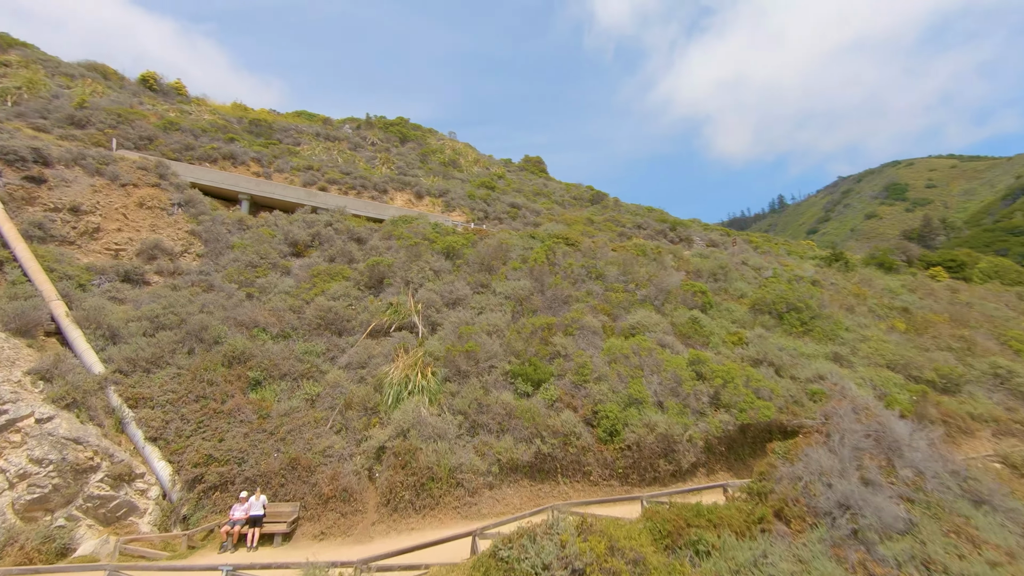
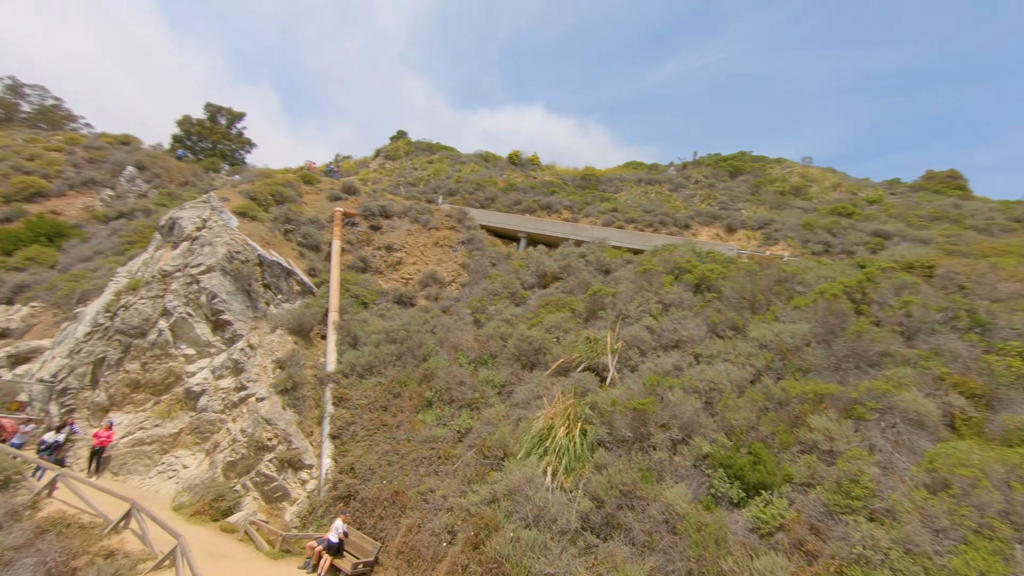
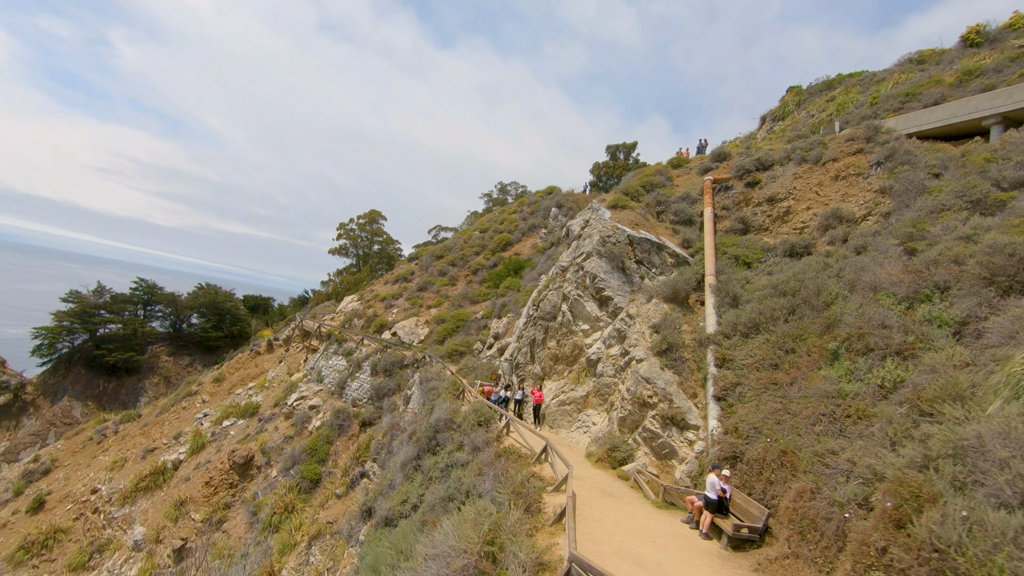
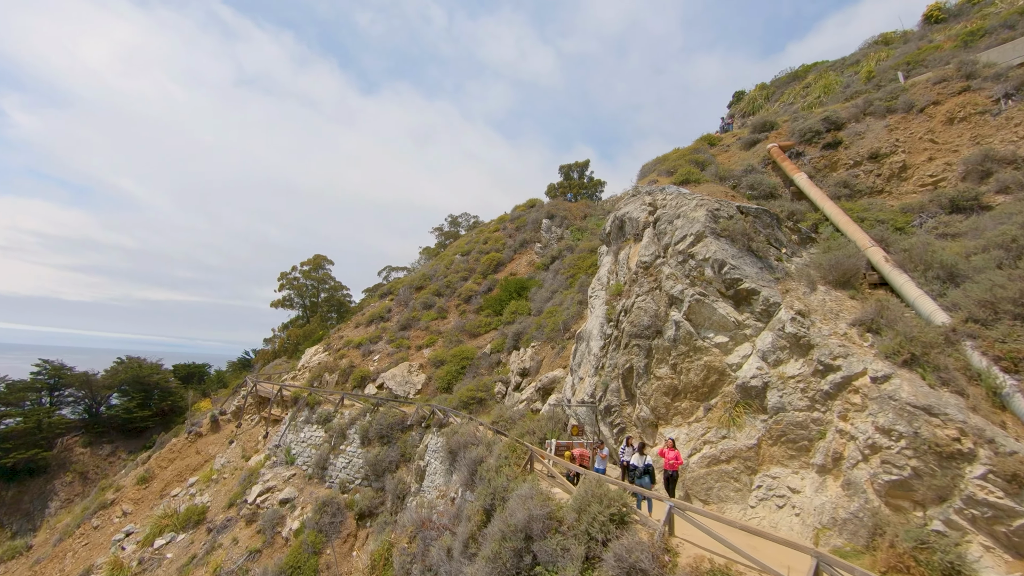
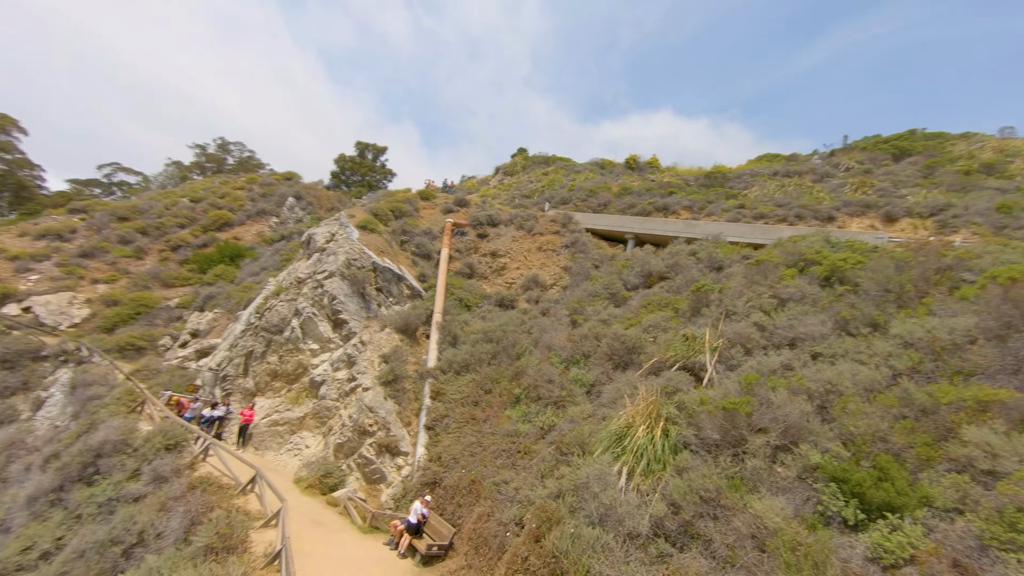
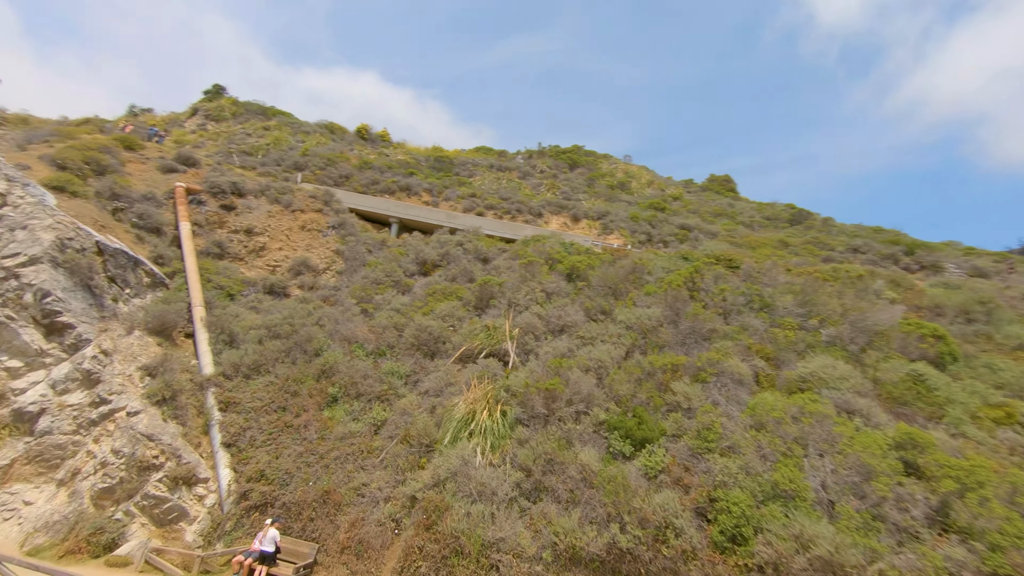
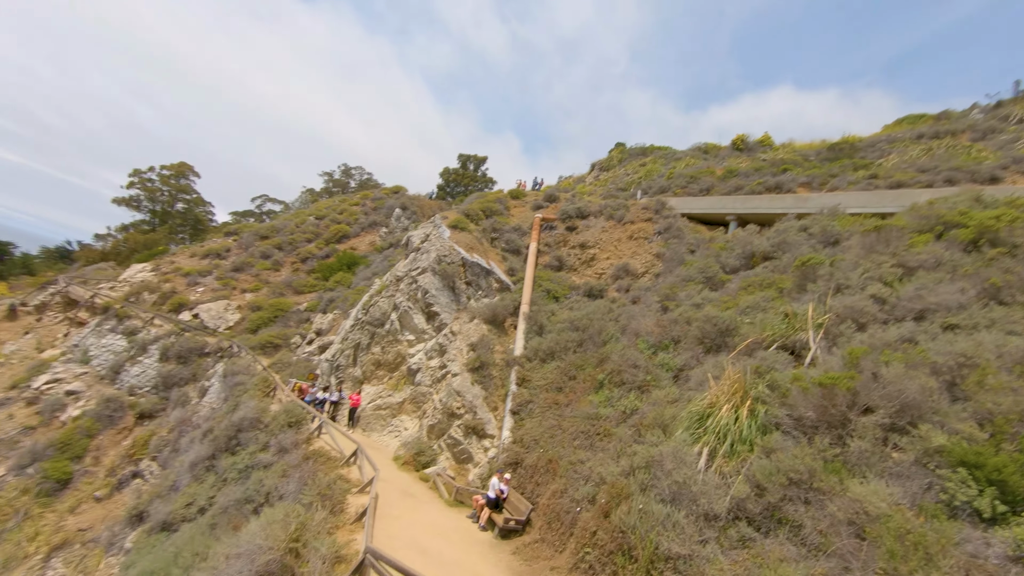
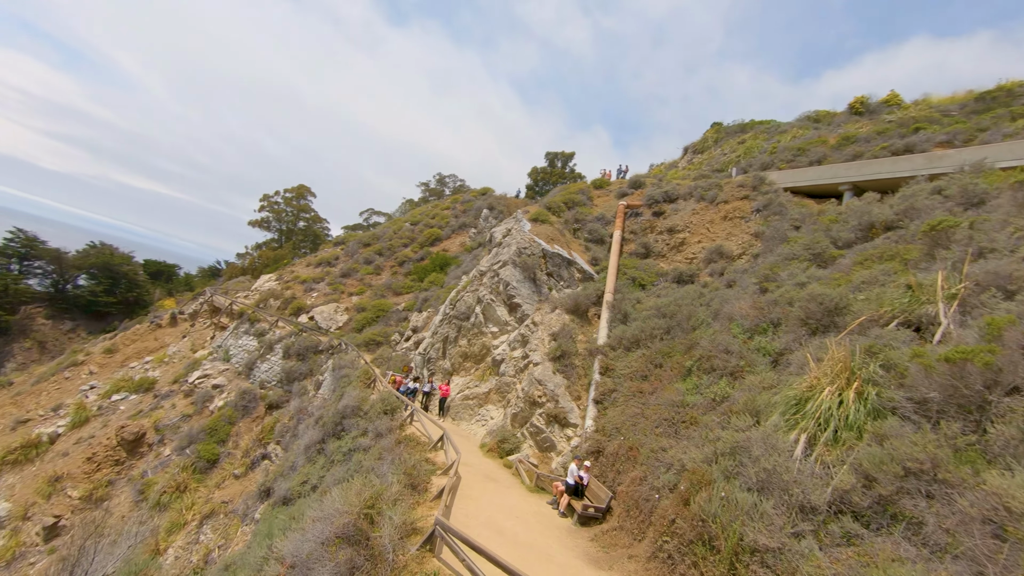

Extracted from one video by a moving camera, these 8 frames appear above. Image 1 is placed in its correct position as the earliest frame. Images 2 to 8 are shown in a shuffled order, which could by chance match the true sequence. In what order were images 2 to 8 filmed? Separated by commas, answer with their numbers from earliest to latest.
6, 2, 5, 7, 8, 3, 4
